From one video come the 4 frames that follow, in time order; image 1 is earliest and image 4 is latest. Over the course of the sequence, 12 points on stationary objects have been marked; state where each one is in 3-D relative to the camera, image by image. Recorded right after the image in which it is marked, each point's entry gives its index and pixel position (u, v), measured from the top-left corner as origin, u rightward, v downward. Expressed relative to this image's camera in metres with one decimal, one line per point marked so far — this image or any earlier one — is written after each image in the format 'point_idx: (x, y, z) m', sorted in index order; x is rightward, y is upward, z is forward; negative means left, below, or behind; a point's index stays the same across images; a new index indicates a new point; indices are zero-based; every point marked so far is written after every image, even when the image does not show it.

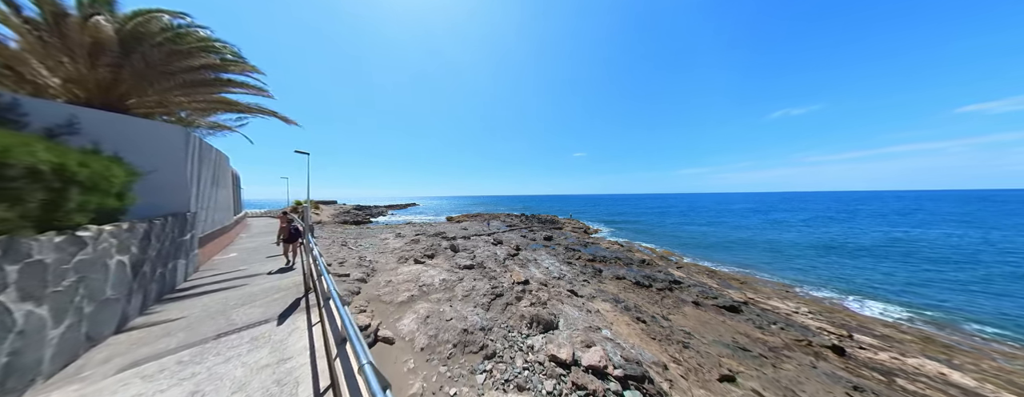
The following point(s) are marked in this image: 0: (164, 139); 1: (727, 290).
0: (-9.3, +1.6, +5.2) m
1: (+12.0, -5.1, +10.8) m
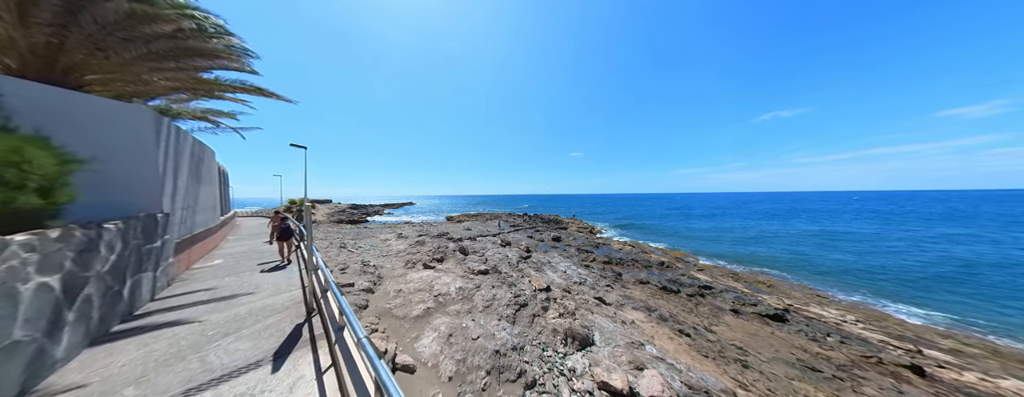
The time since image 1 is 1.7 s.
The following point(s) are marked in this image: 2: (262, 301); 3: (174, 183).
0: (-8.2, +1.6, +4.1) m
1: (+13.0, -5.0, +10.1) m
2: (-5.5, -2.2, +4.2) m
3: (-9.8, +0.4, +5.6) m
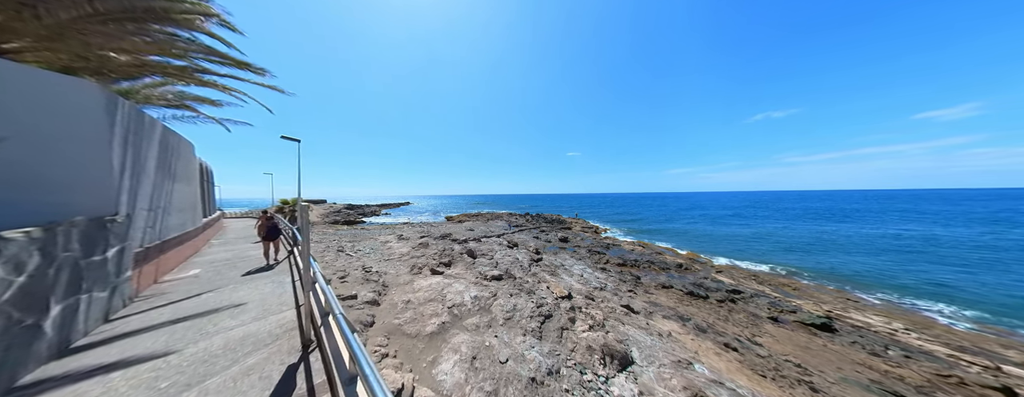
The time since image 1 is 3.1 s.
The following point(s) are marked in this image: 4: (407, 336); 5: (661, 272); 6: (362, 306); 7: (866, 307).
0: (-7.4, +1.6, +3.2) m
1: (+13.8, -5.0, +9.4) m
2: (-4.6, -2.2, +3.3) m
3: (-8.9, +0.5, +4.6) m
4: (-2.9, -3.8, +5.3) m
5: (+10.0, -4.9, +13.0) m
6: (-4.7, -3.4, +6.1) m
7: (+17.1, -5.3, +9.3) m
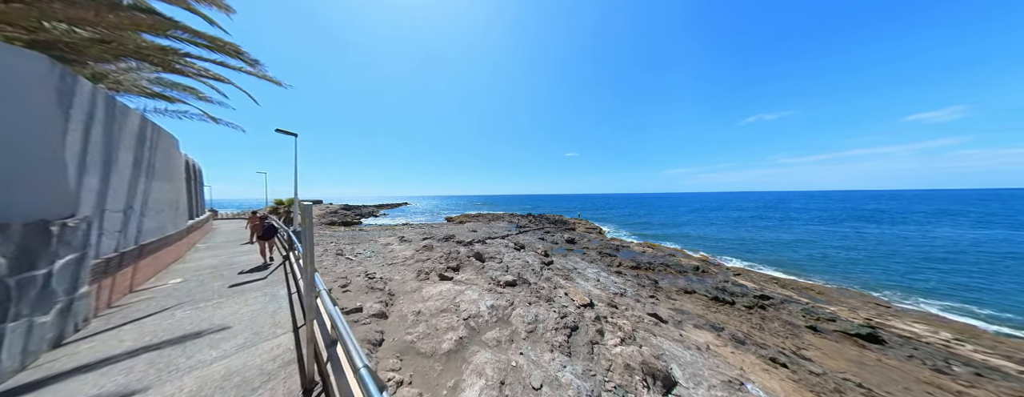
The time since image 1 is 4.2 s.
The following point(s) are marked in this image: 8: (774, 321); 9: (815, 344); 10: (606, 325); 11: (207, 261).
0: (-6.6, +1.7, +2.5) m
1: (+14.4, -5.0, +8.9) m
2: (-3.8, -2.2, +2.6) m
3: (-8.2, +0.5, +3.8) m
4: (-2.2, -3.8, +4.7) m
5: (+10.6, -4.9, +12.4) m
6: (-4.0, -3.4, +5.4) m
7: (+17.8, -5.2, +8.8) m
8: (+10.5, -4.9, +7.8) m
9: (+10.2, -4.9, +6.5) m
10: (+3.3, -4.4, +6.7) m
11: (-10.7, -2.2, +6.8) m
